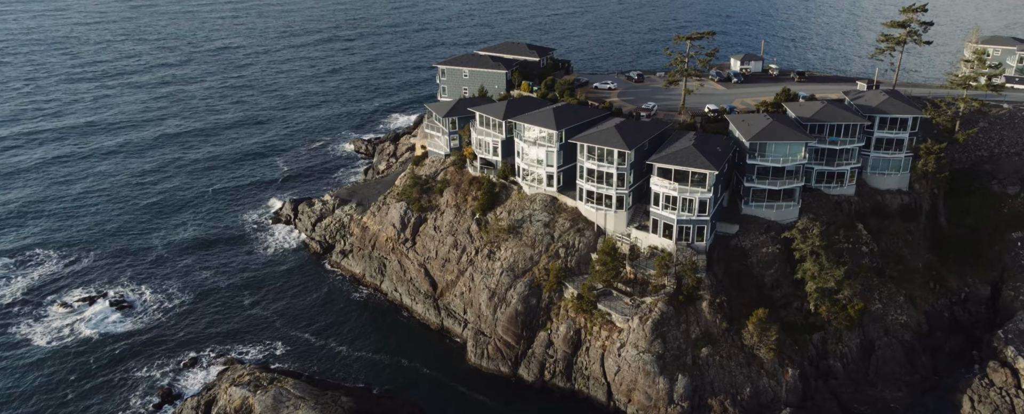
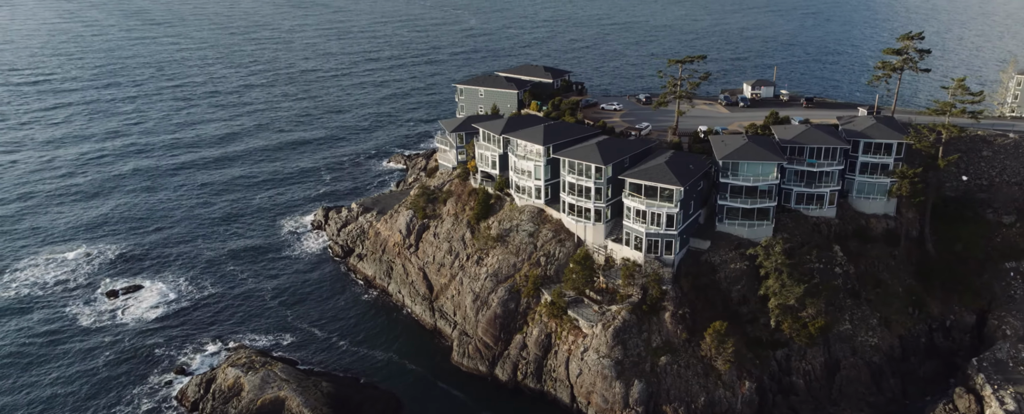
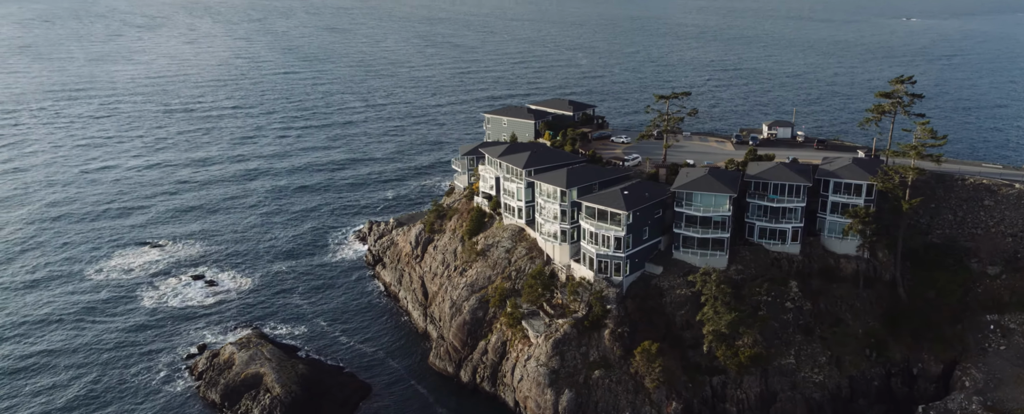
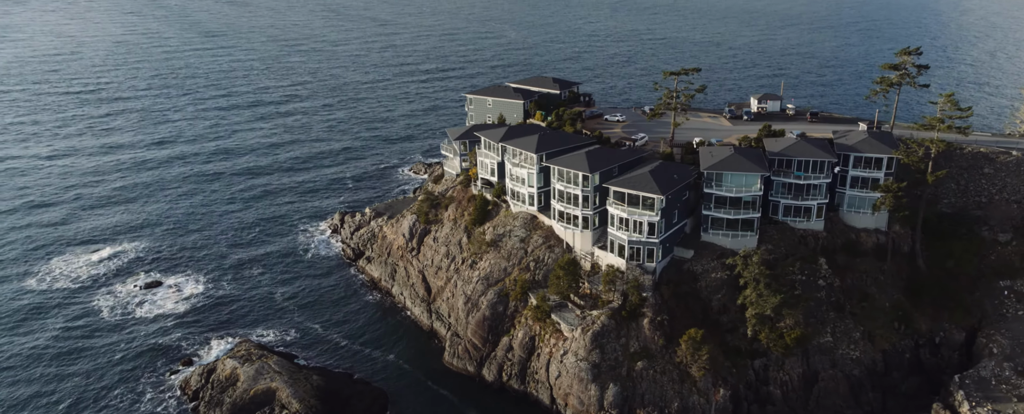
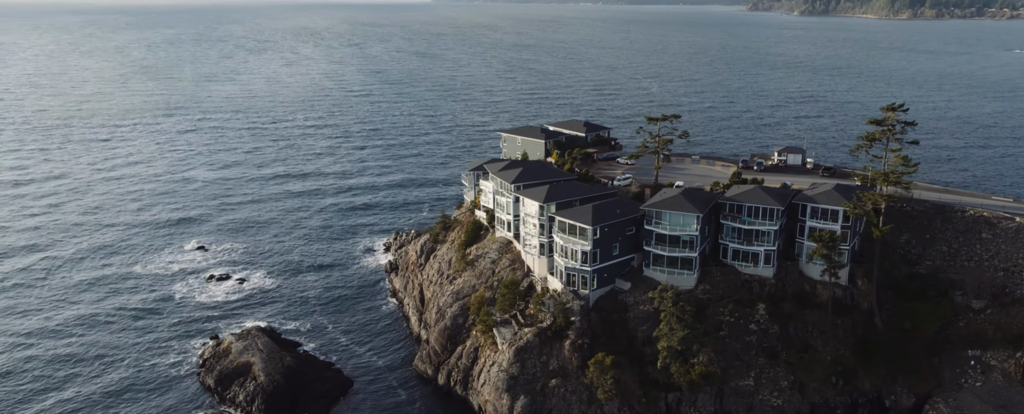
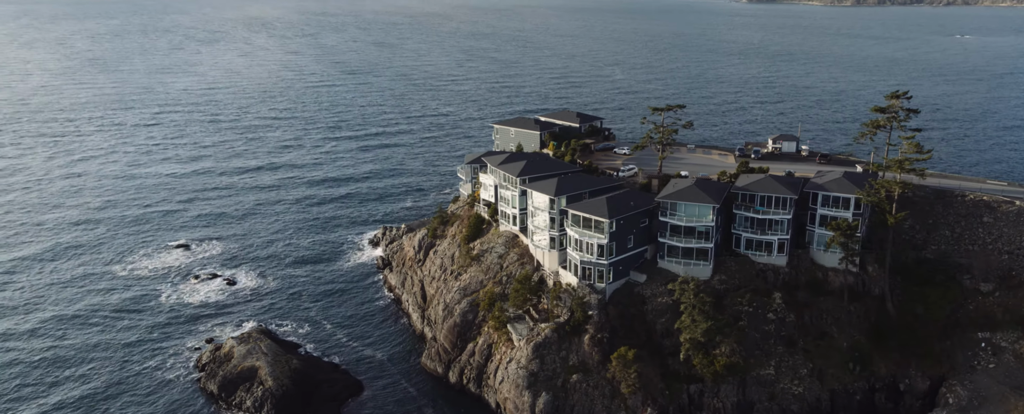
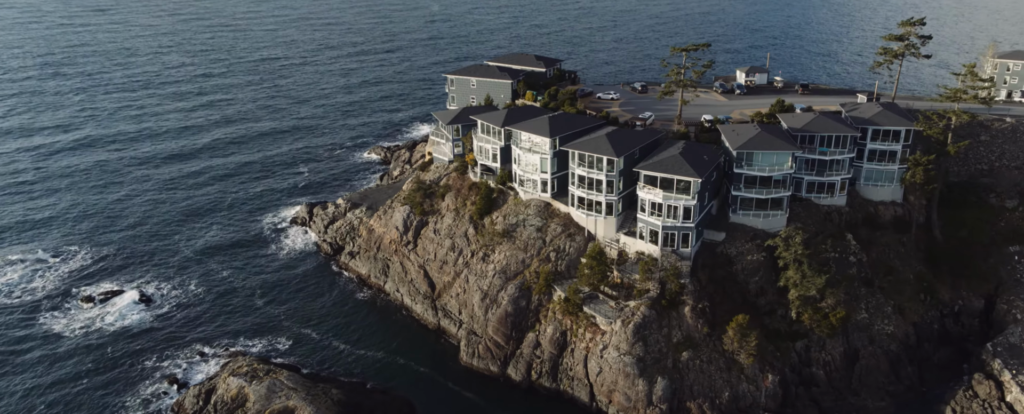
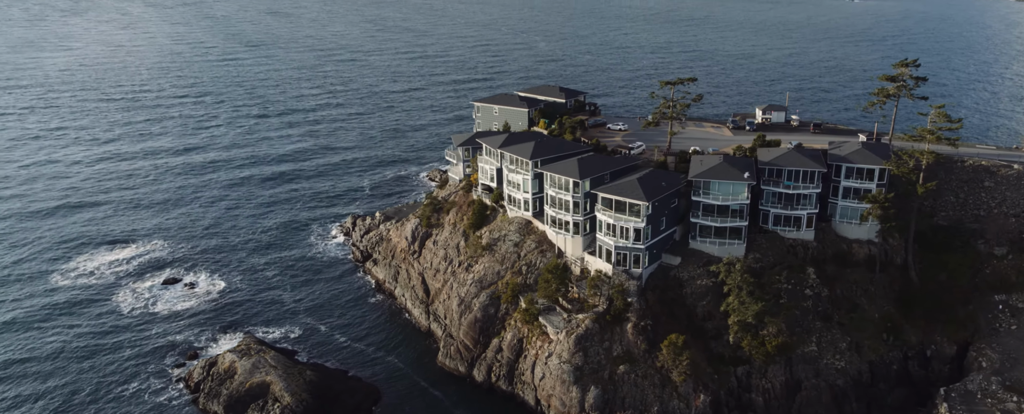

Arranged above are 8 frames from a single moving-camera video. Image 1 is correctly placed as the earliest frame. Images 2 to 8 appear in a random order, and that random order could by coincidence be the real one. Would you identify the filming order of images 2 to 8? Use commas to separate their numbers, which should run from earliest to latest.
7, 2, 4, 8, 3, 6, 5
